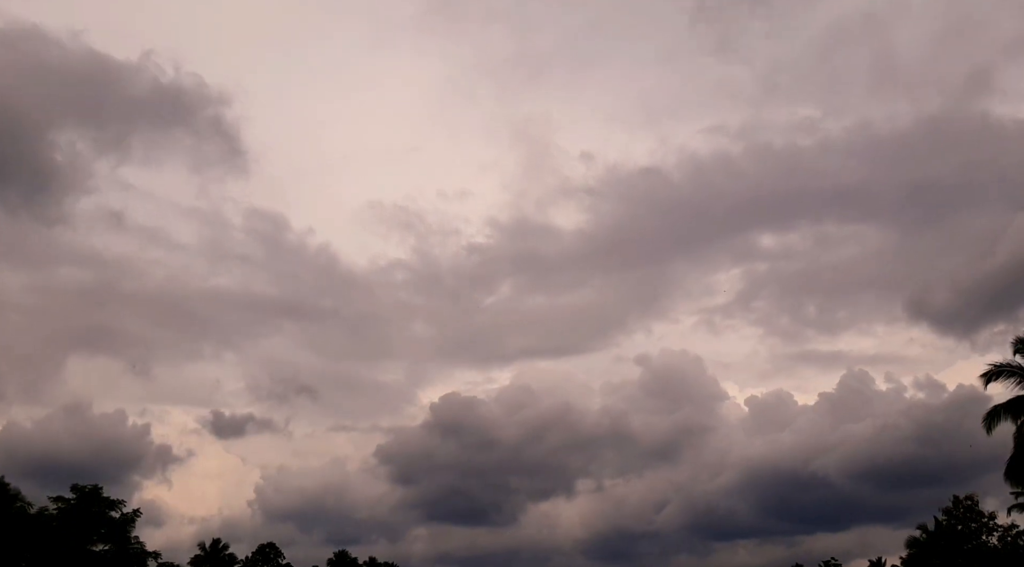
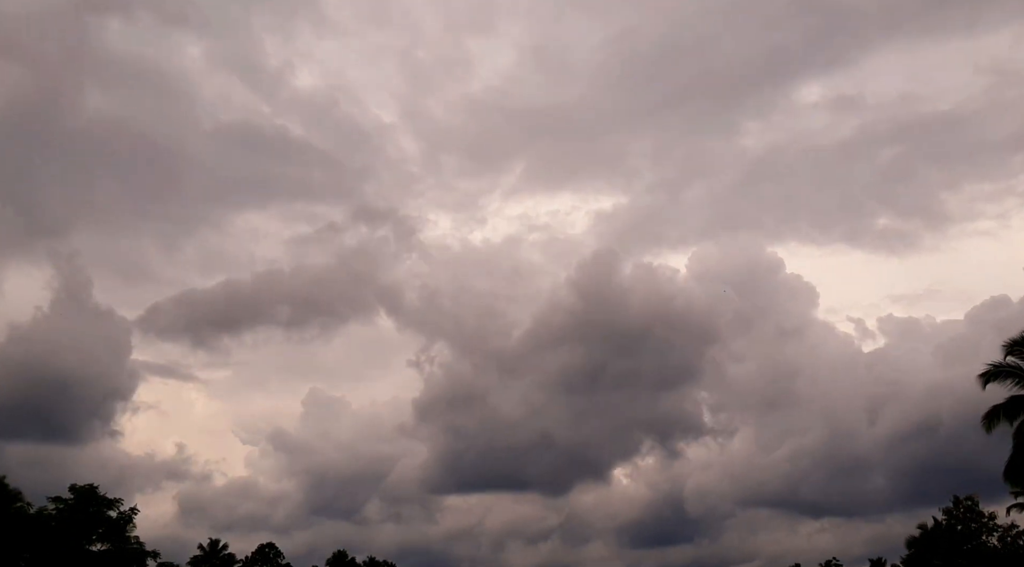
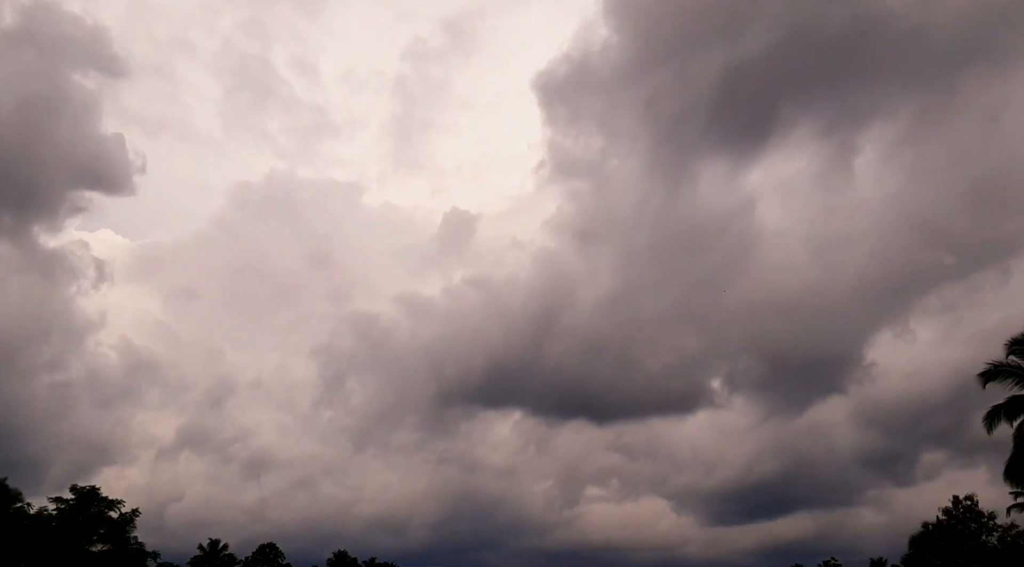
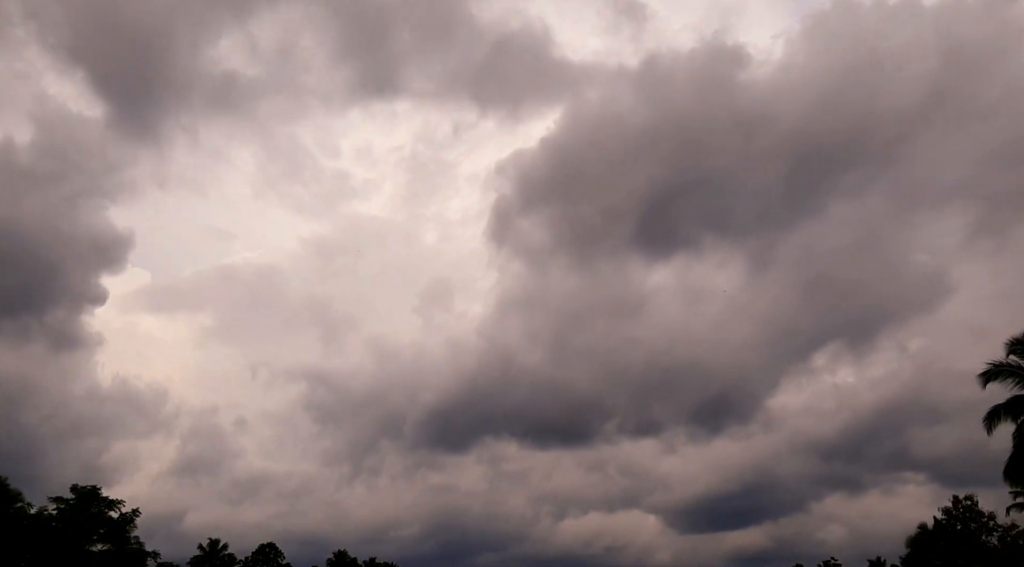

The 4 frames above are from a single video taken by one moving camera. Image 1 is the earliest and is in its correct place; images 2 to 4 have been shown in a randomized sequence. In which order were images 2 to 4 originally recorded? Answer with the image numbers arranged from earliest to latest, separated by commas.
2, 4, 3
